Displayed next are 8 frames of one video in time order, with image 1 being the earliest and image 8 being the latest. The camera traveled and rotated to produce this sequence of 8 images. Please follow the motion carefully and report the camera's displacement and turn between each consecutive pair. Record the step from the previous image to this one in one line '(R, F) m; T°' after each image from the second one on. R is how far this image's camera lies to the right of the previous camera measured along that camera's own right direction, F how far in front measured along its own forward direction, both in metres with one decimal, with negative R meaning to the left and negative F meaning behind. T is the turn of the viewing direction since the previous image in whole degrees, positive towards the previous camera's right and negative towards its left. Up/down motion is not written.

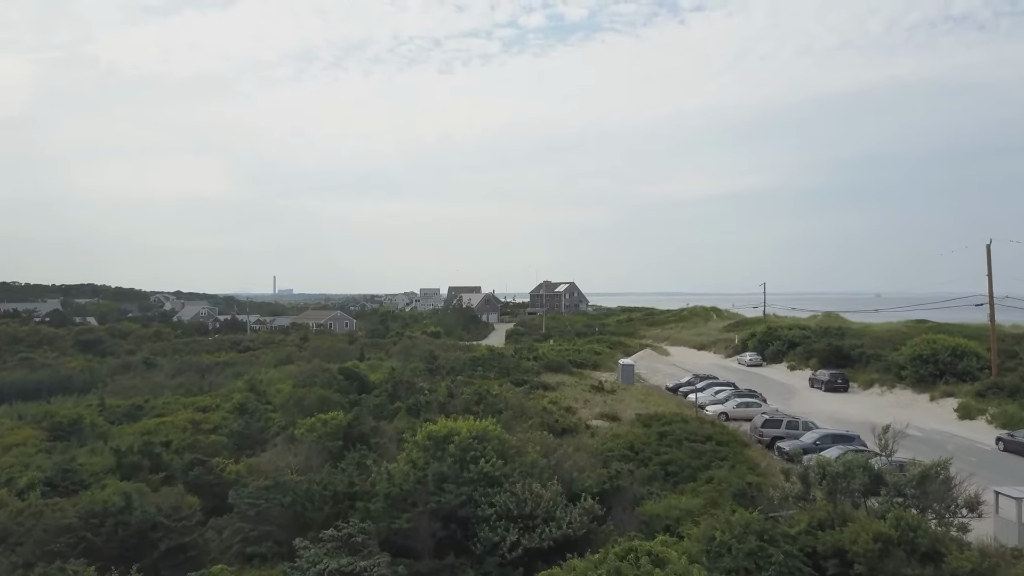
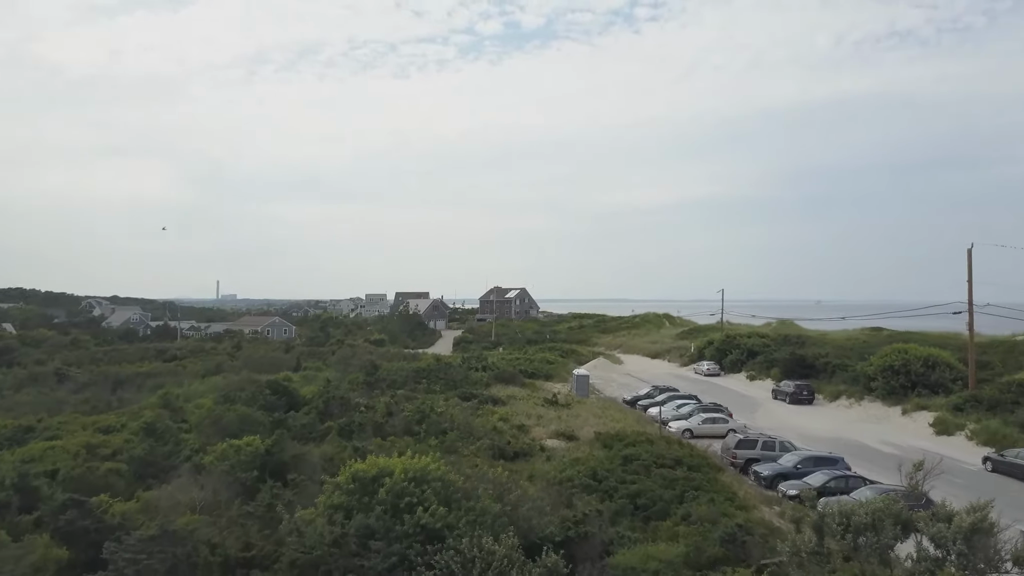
(+0.1, +3.0) m; +4°
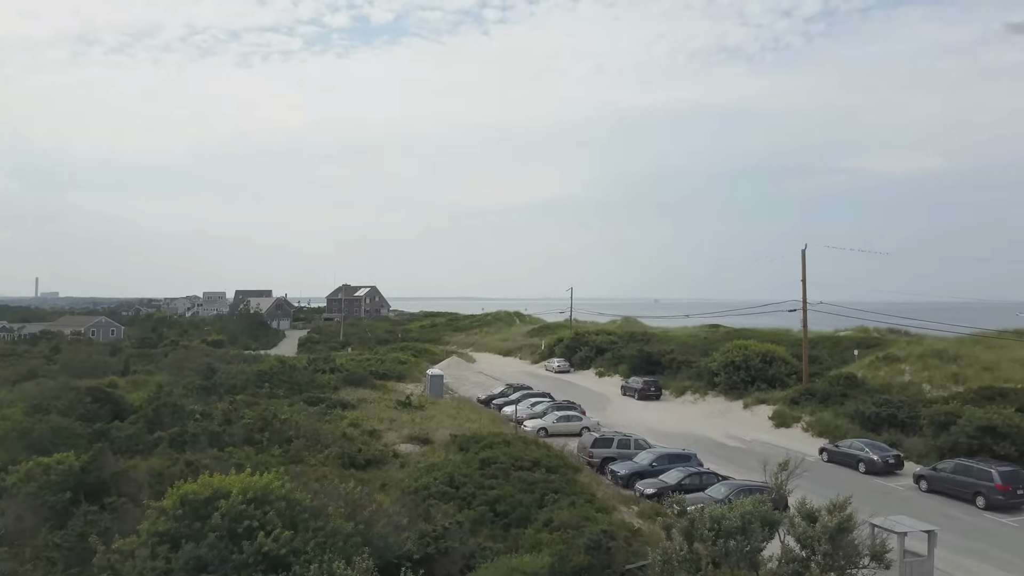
(-0.1, +1.0) m; +10°
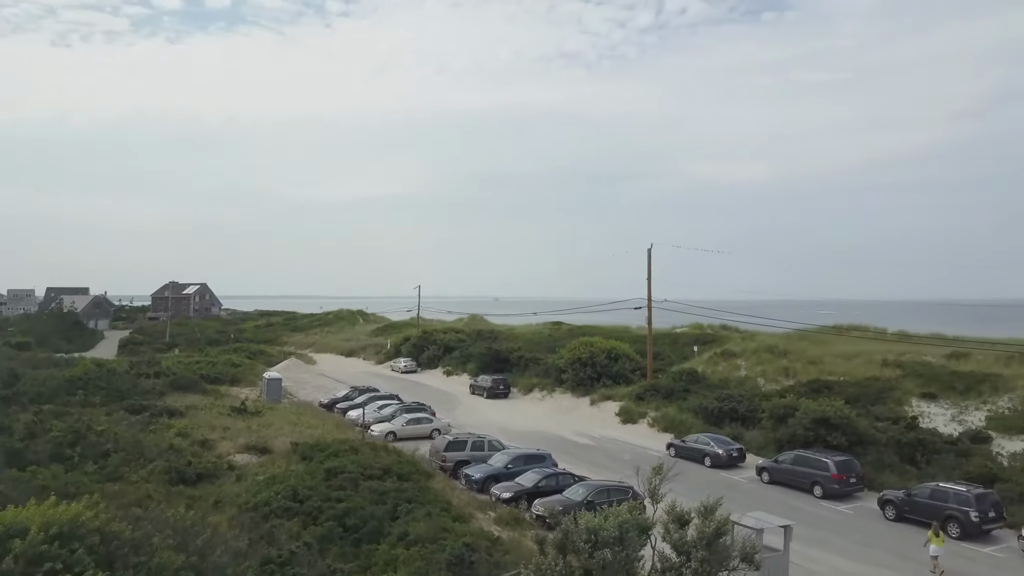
(-0.2, +1.0) m; +11°
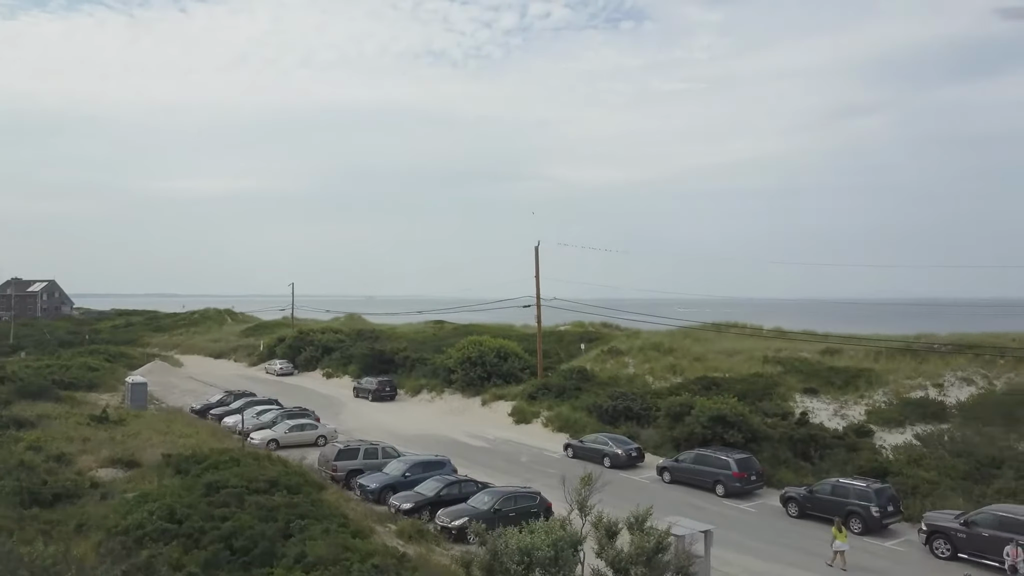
(-0.6, +1.0) m; +9°
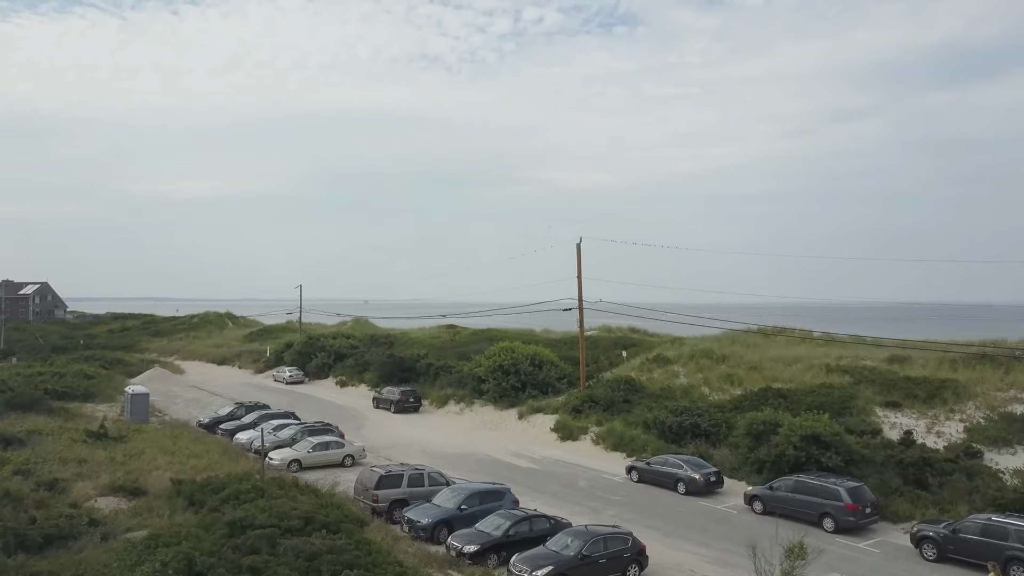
(-1.7, +3.1) m; 0°
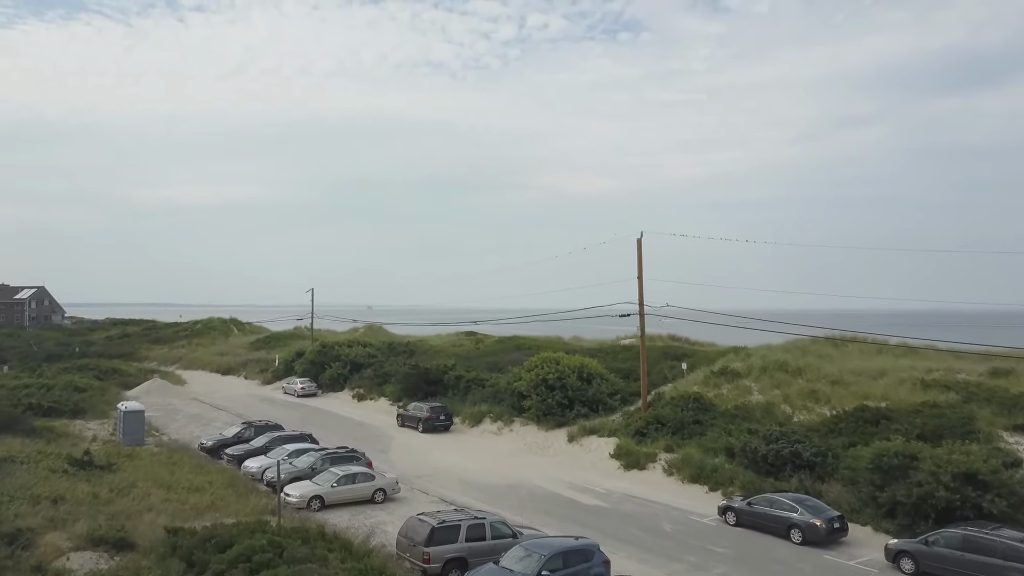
(-1.5, +4.1) m; 0°
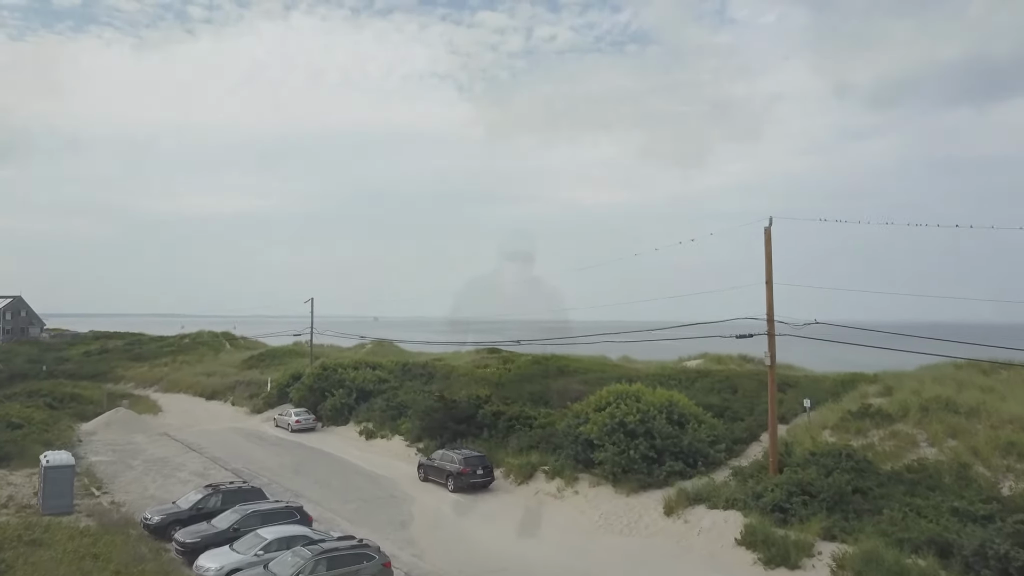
(-1.6, +7.8) m; 0°
